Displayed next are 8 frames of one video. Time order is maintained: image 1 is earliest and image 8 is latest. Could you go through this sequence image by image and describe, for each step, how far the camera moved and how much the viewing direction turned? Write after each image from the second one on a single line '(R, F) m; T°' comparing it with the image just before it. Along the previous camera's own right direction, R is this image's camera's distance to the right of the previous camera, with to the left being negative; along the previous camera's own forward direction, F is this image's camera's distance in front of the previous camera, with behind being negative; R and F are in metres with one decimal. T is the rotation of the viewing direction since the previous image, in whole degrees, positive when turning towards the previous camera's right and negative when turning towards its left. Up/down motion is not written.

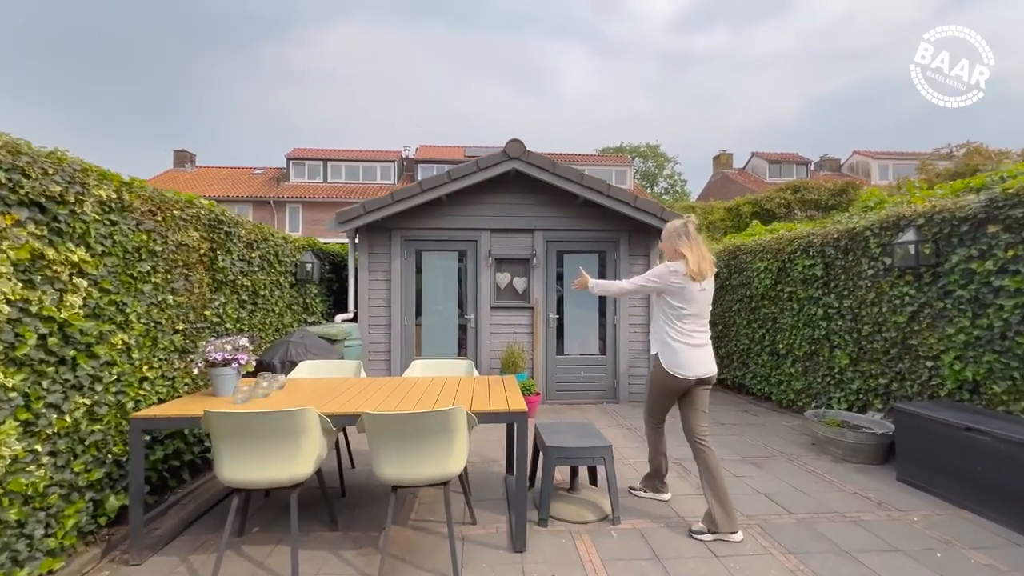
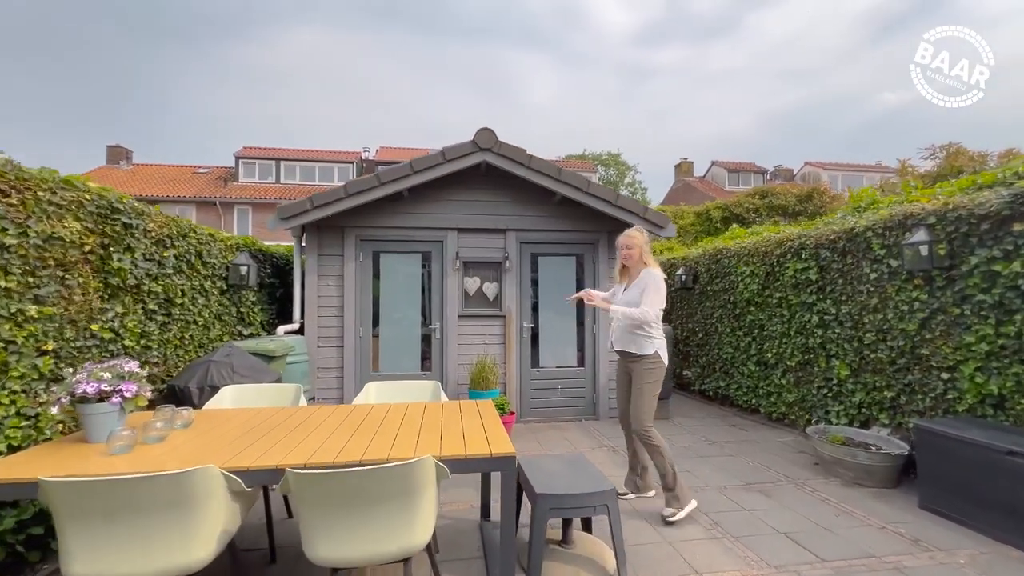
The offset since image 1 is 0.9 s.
(-0.1, +0.6) m; +5°
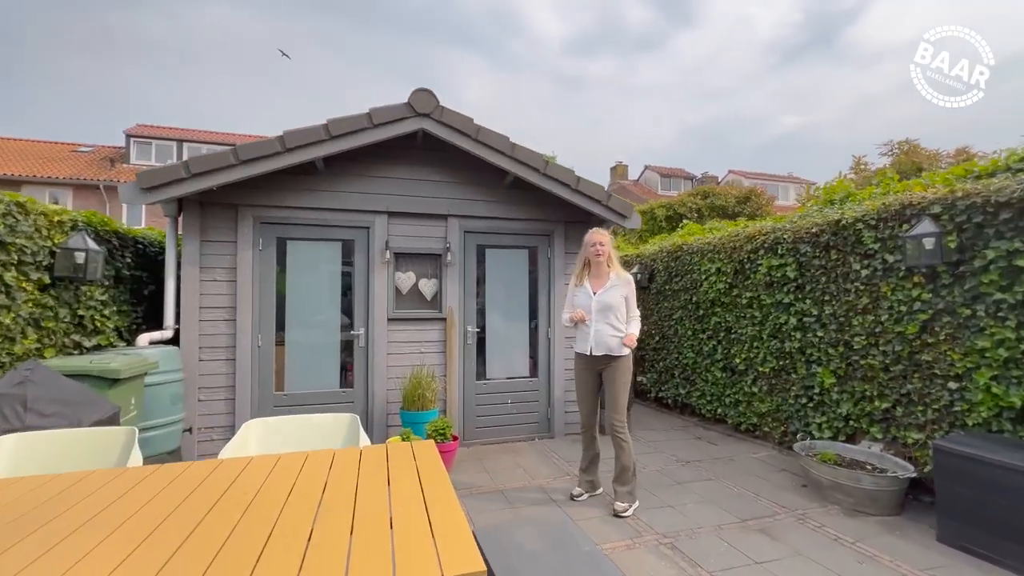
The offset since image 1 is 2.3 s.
(-0.1, +0.8) m; +8°
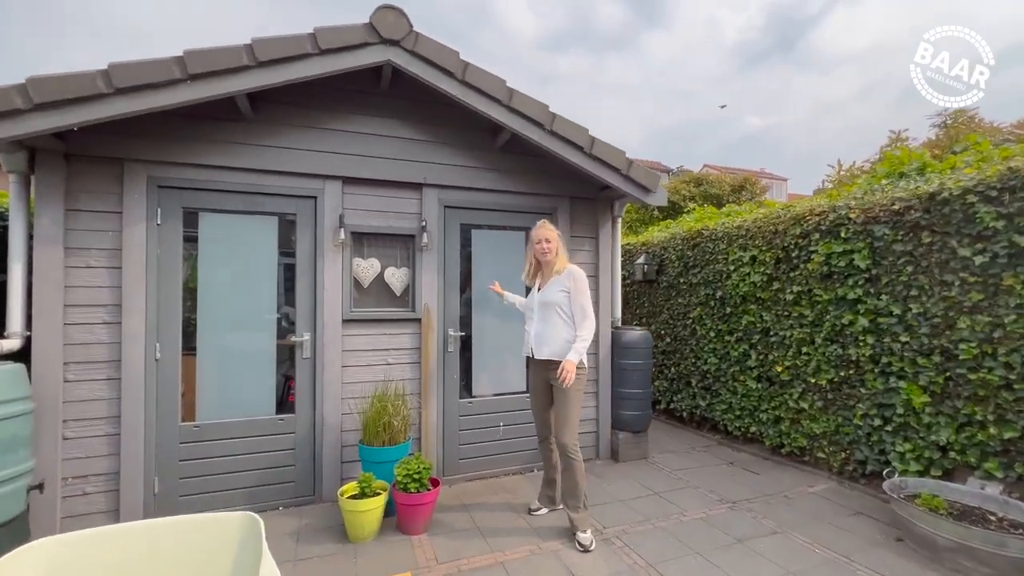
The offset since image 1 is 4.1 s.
(-0.2, +1.0) m; +4°
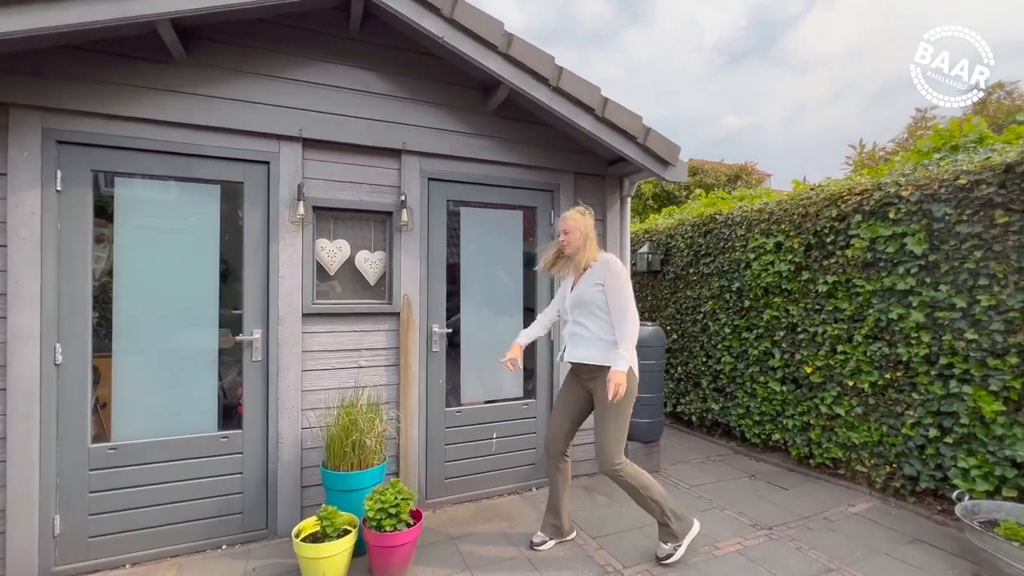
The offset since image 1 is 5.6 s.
(-0.1, +0.5) m; +2°
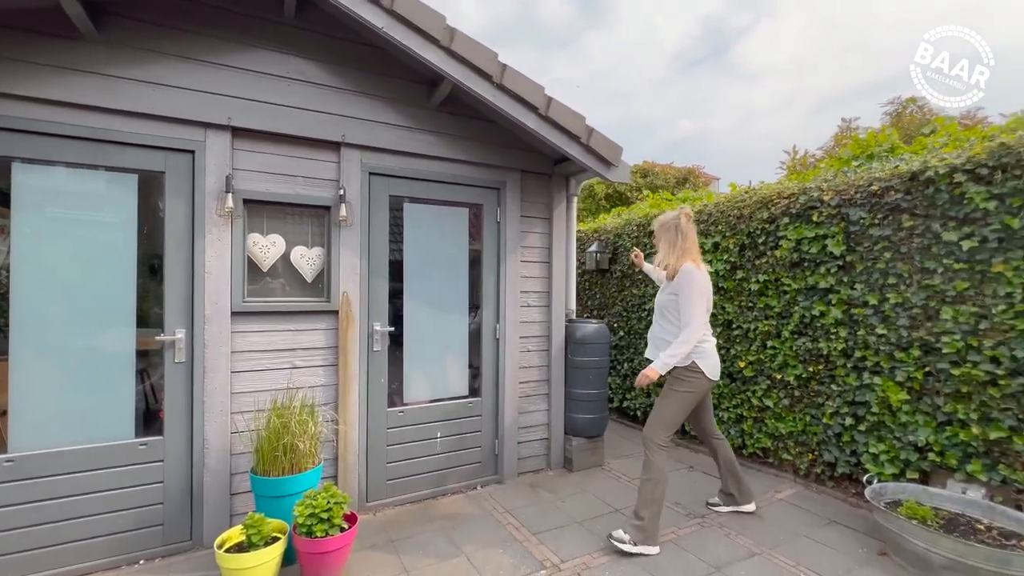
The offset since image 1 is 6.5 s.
(+0.1, 0.0) m; +5°
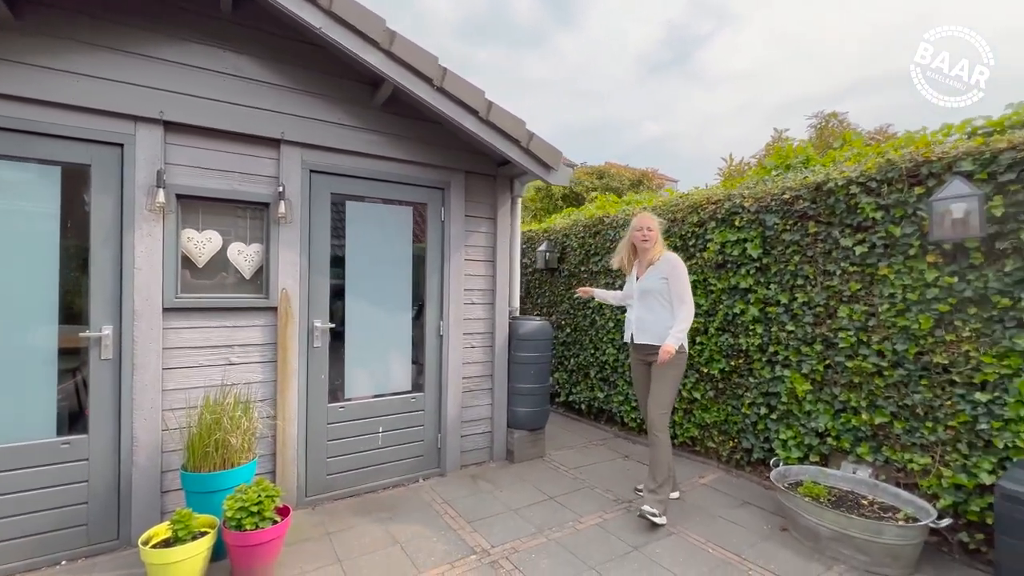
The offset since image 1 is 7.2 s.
(+0.2, -0.1) m; +4°
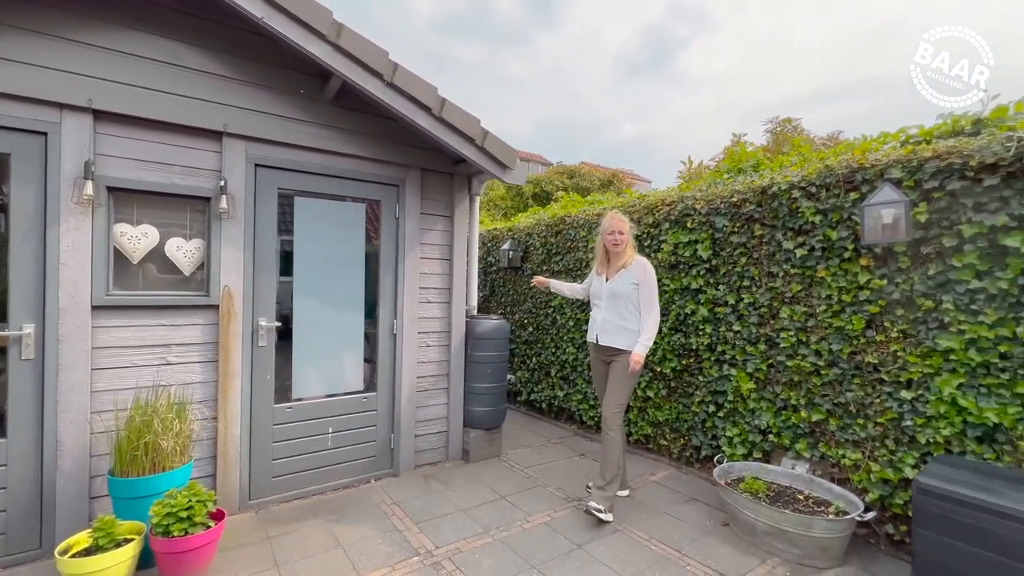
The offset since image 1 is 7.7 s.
(+0.2, 0.0) m; +3°
